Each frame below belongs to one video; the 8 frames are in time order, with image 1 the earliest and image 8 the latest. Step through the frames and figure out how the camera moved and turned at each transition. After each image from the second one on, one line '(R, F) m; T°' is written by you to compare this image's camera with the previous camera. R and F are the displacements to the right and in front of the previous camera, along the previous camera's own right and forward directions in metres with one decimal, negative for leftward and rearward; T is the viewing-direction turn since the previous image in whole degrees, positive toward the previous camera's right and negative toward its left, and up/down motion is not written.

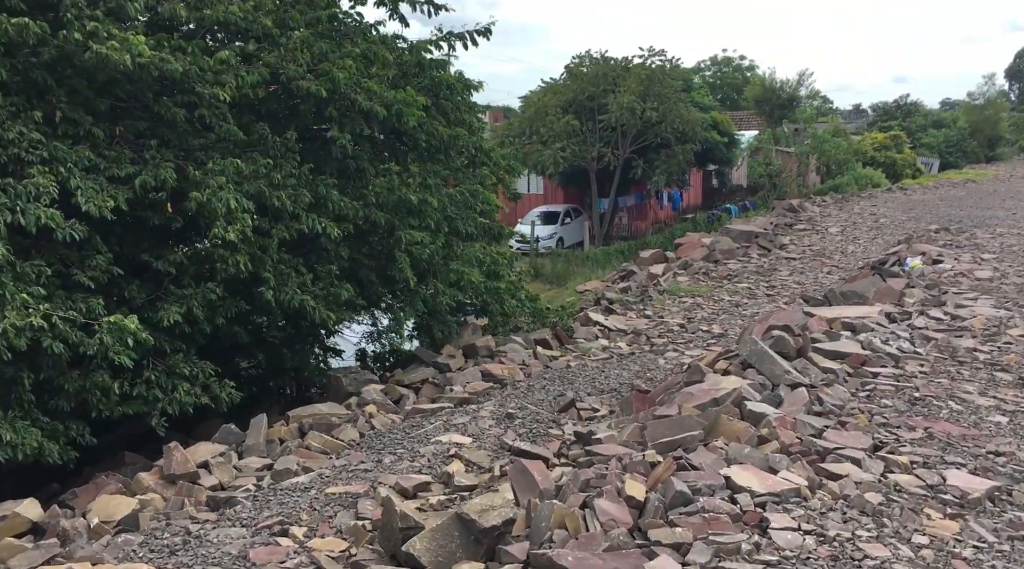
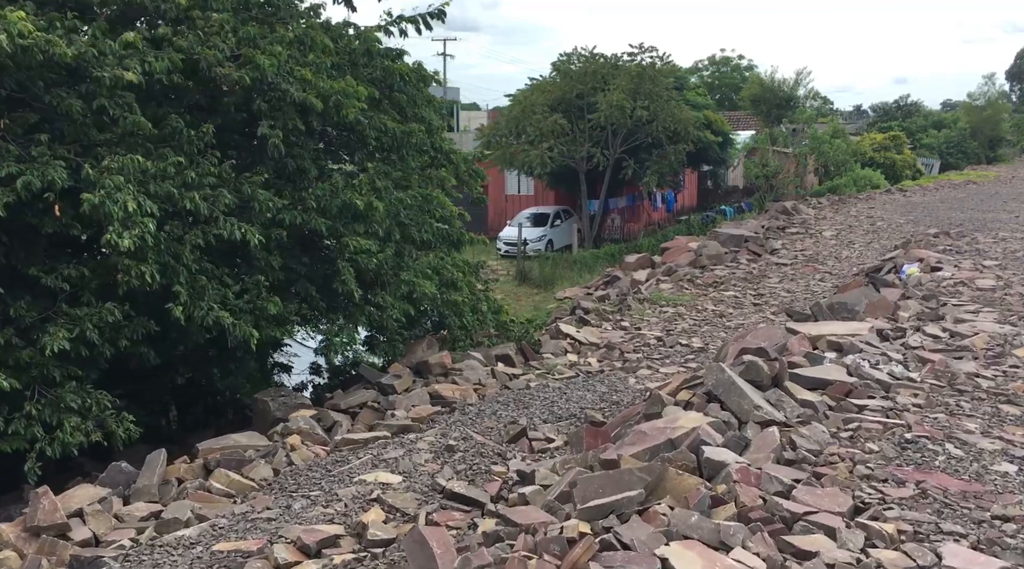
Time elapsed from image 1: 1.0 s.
(+0.5, +1.0) m; 0°
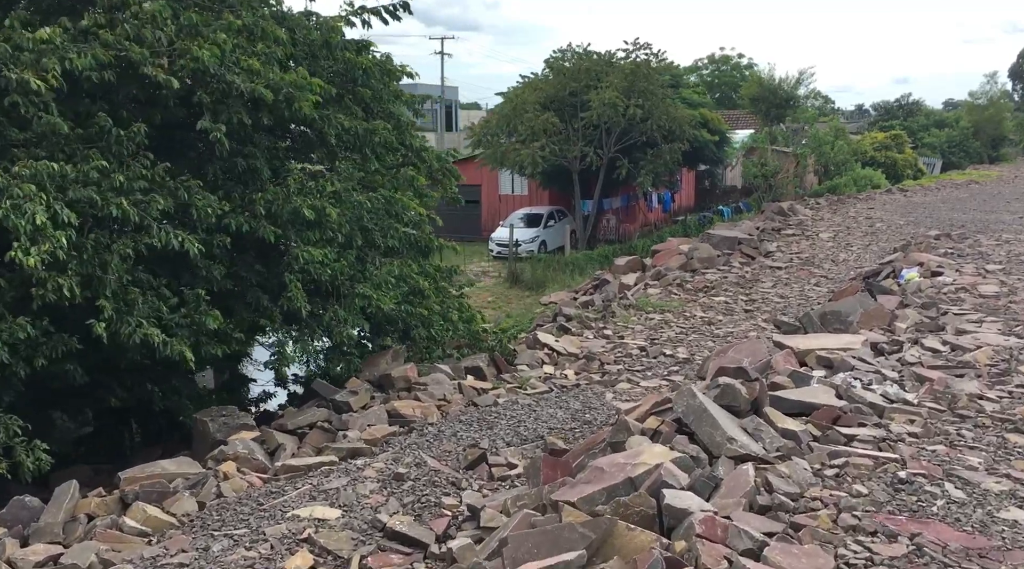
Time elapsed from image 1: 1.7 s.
(+0.3, +0.7) m; 0°
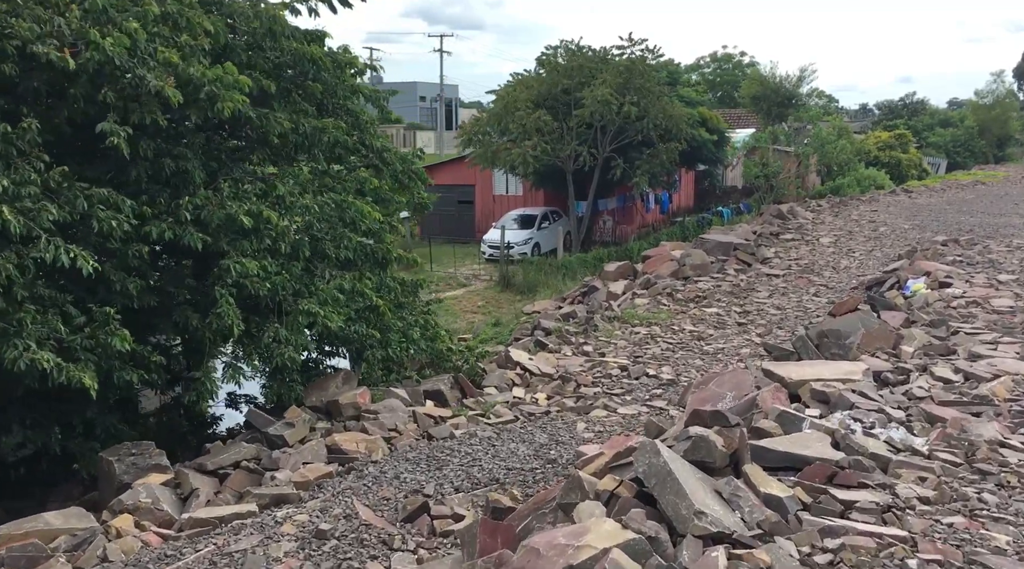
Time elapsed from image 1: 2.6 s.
(+0.4, +1.0) m; 0°
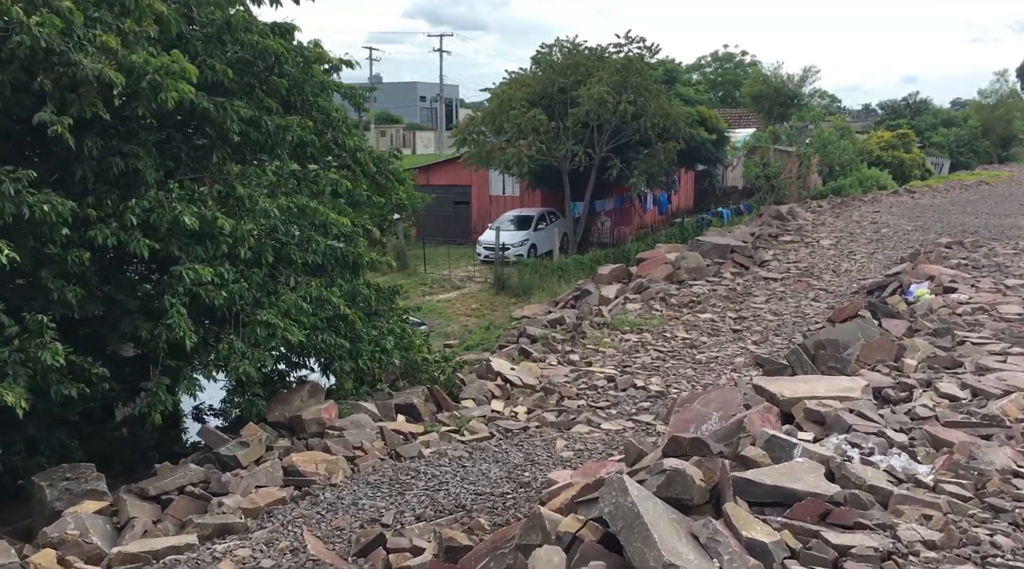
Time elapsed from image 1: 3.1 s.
(+0.2, +0.6) m; 0°
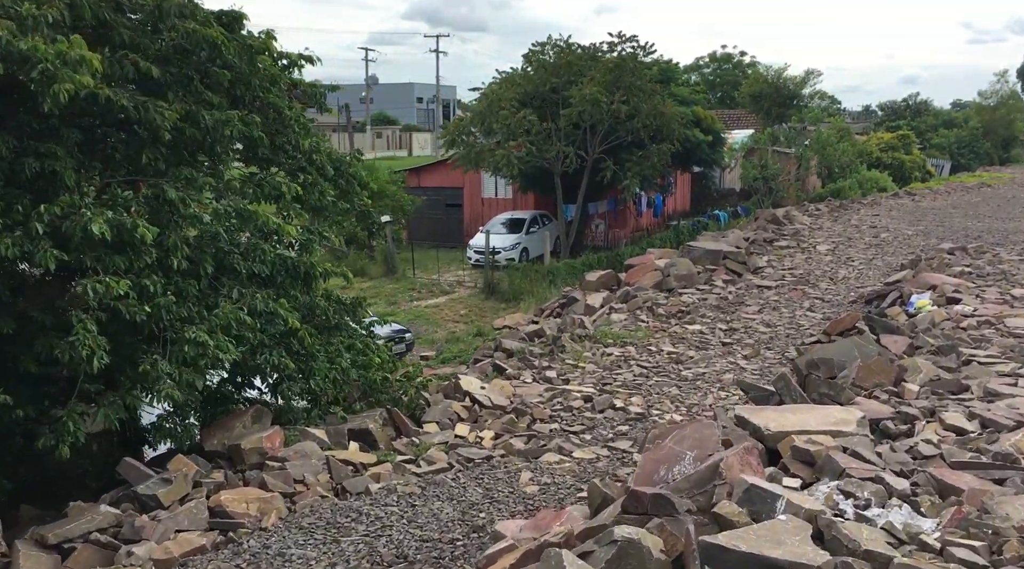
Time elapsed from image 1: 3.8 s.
(+0.3, +0.8) m; 0°
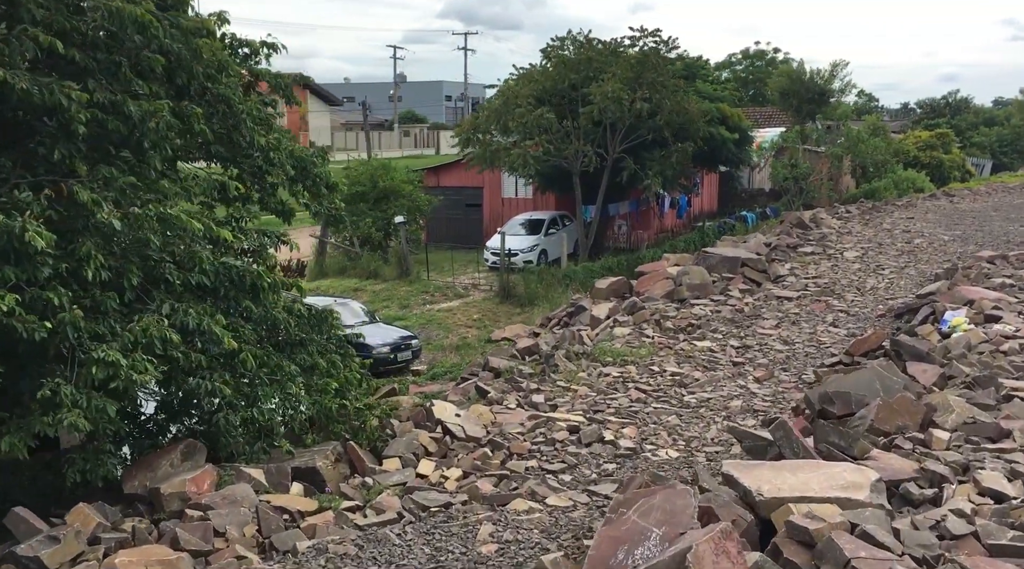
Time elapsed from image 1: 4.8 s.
(+0.5, +1.0) m; -2°
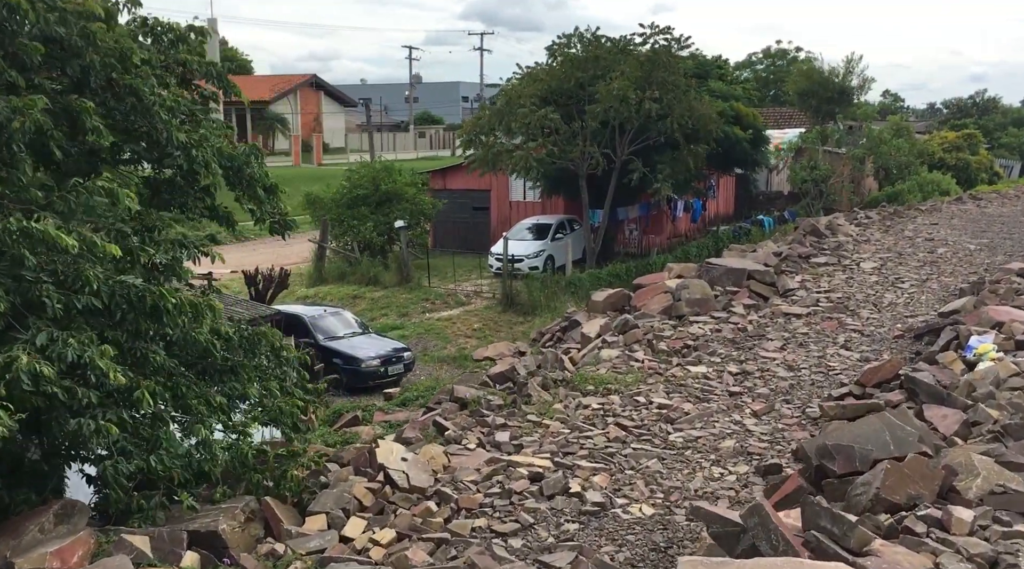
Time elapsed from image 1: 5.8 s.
(+0.5, +1.1) m; -1°
